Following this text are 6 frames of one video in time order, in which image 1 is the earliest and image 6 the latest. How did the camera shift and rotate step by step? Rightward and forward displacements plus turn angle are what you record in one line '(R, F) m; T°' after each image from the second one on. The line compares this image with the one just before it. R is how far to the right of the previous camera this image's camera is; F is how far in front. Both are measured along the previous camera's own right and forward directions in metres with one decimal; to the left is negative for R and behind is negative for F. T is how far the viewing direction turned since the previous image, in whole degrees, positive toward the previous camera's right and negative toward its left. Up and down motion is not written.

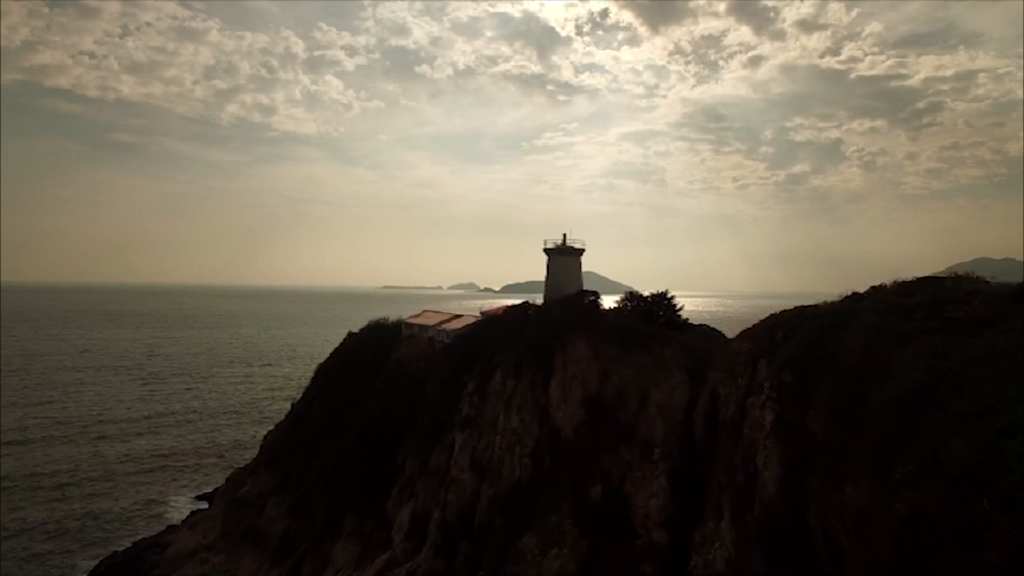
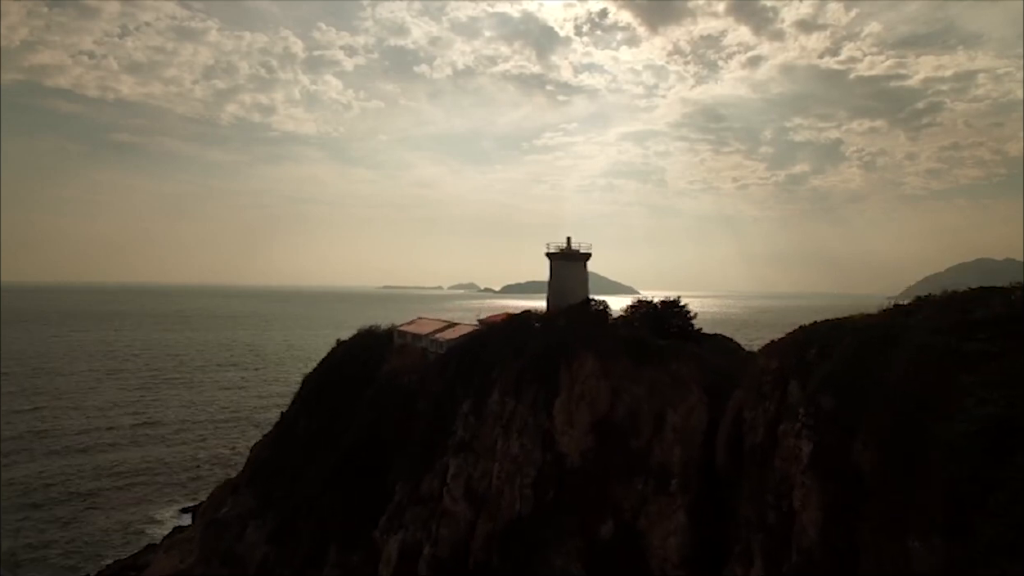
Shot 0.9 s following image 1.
(-0.3, +1.2) m; 0°
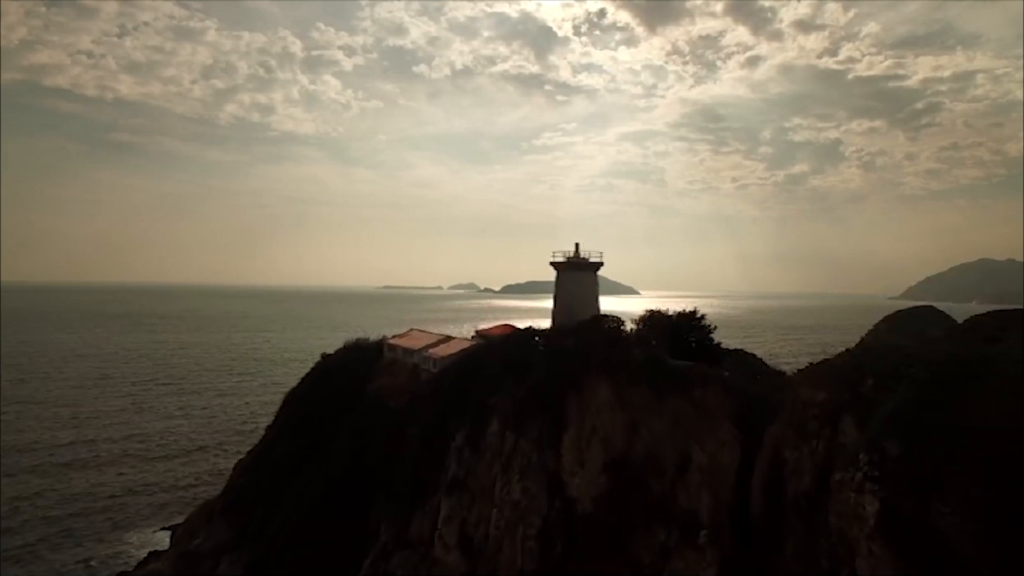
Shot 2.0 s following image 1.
(-1.4, +1.0) m; 0°
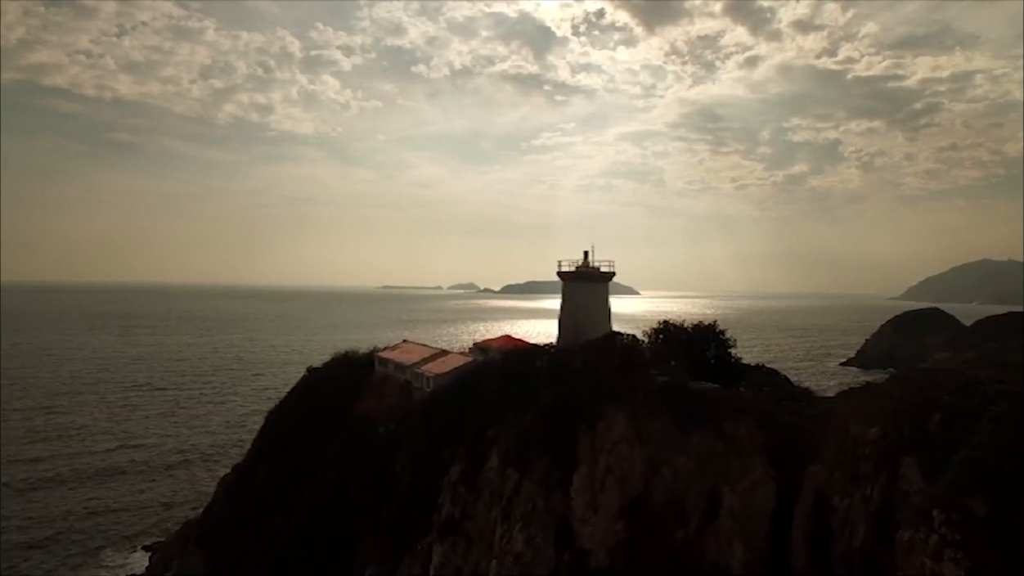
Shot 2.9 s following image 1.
(-1.5, +0.1) m; 0°
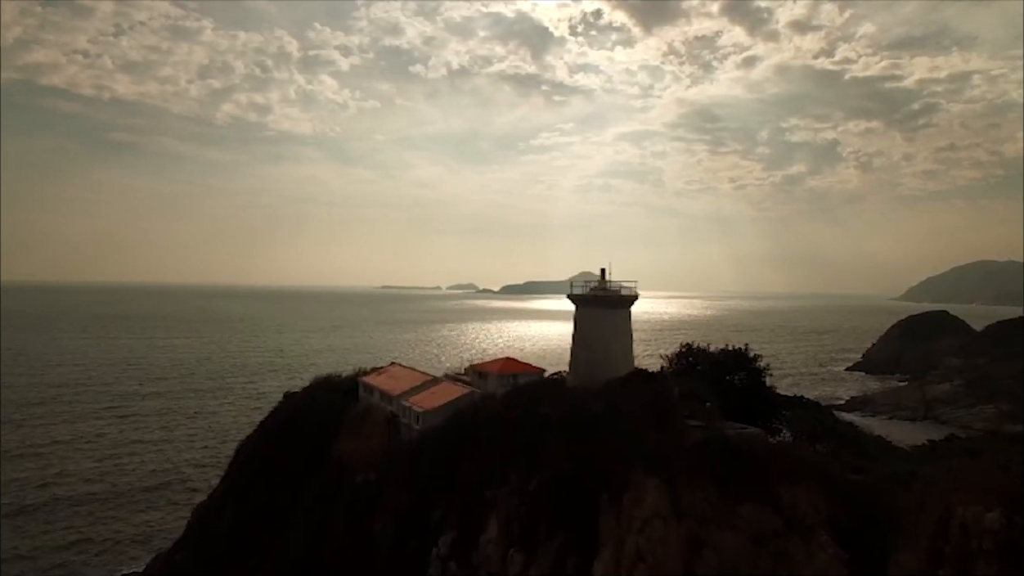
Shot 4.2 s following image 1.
(-2.2, -0.2) m; 0°
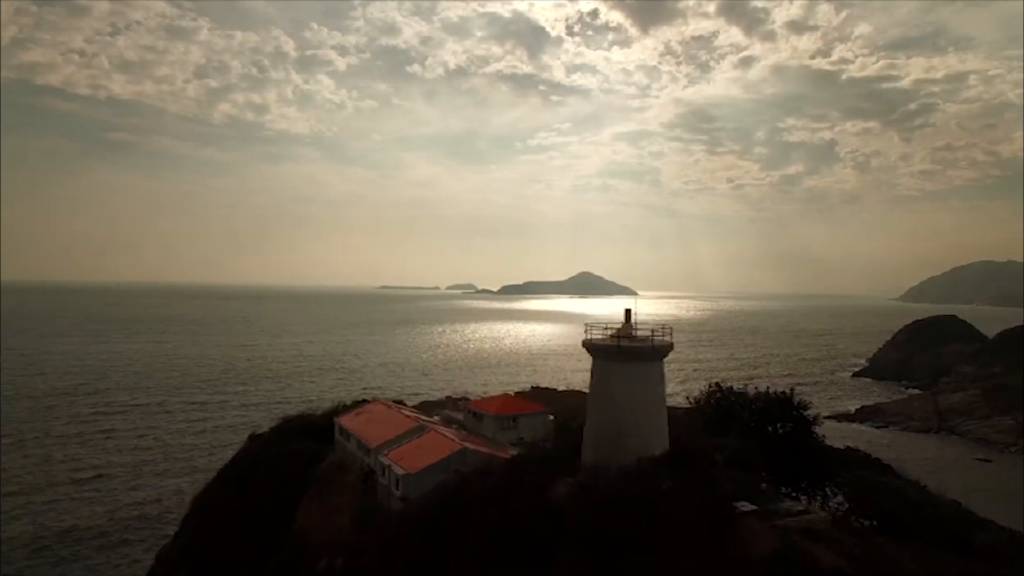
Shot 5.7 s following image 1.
(-0.2, +4.8) m; 0°
